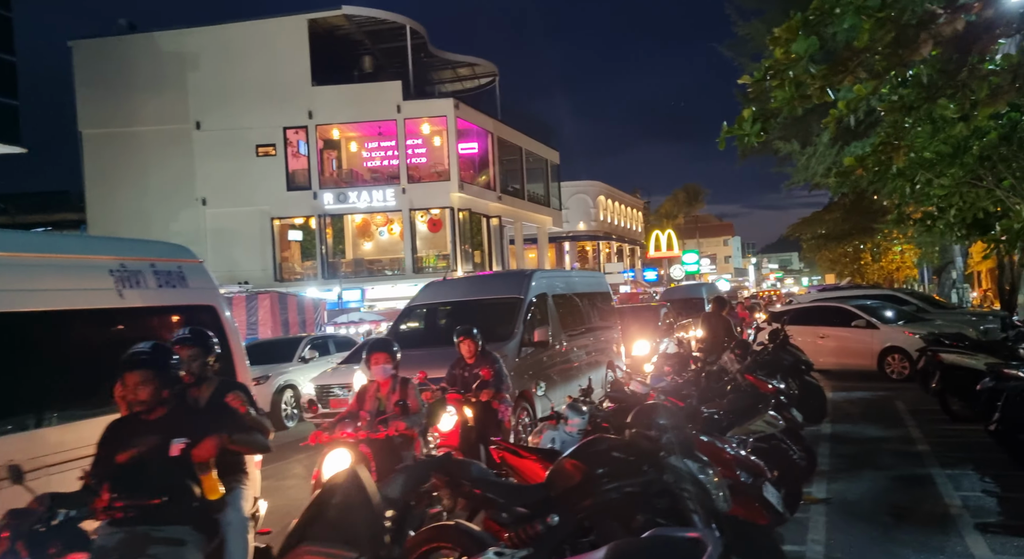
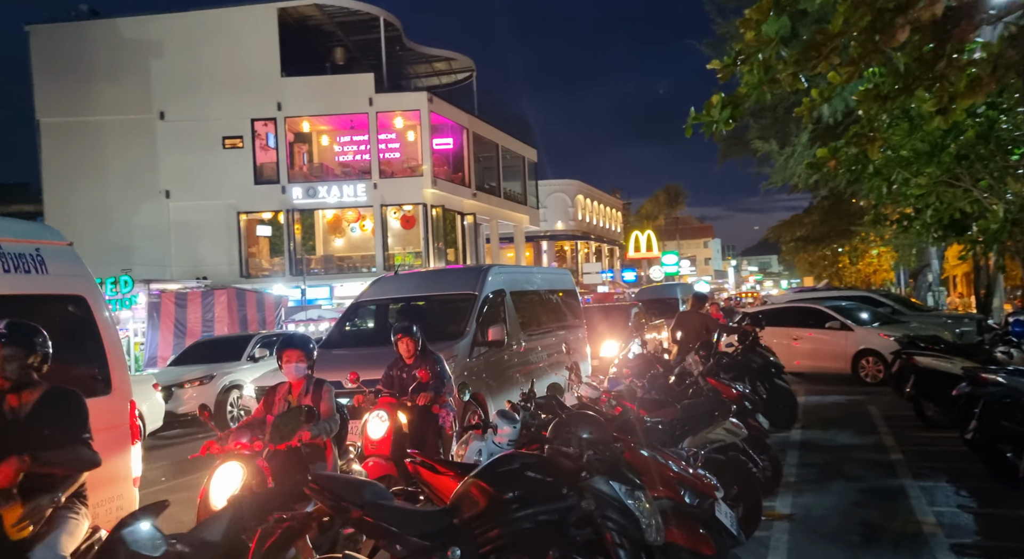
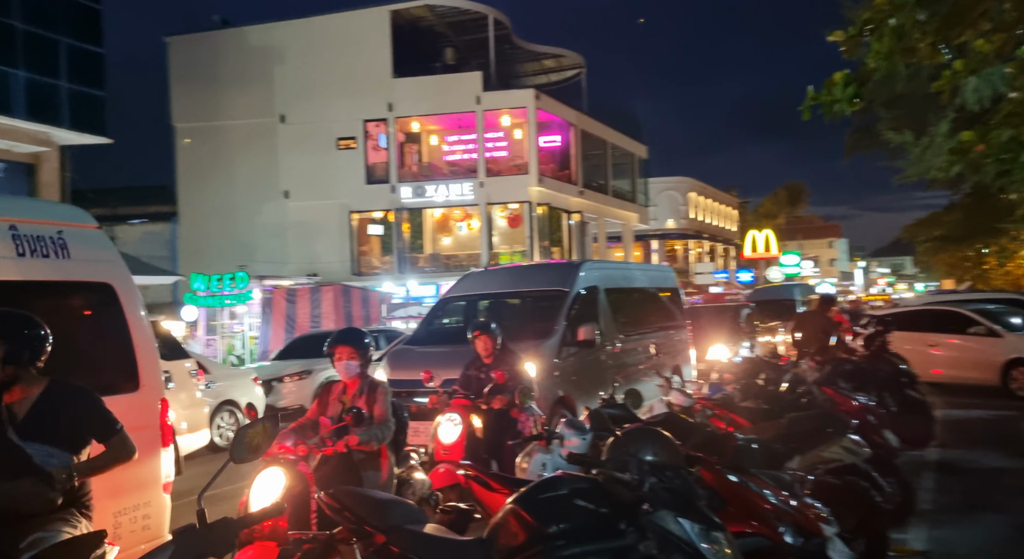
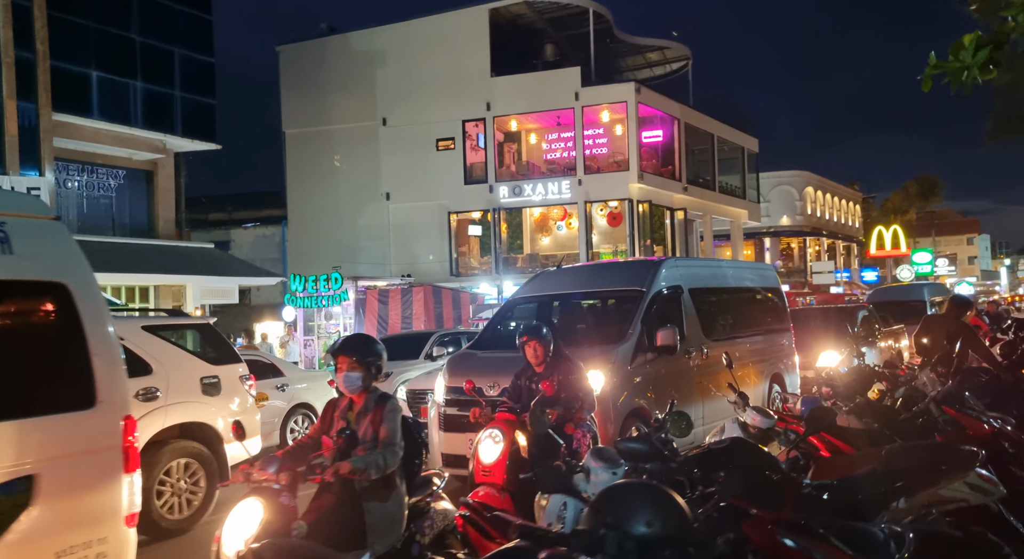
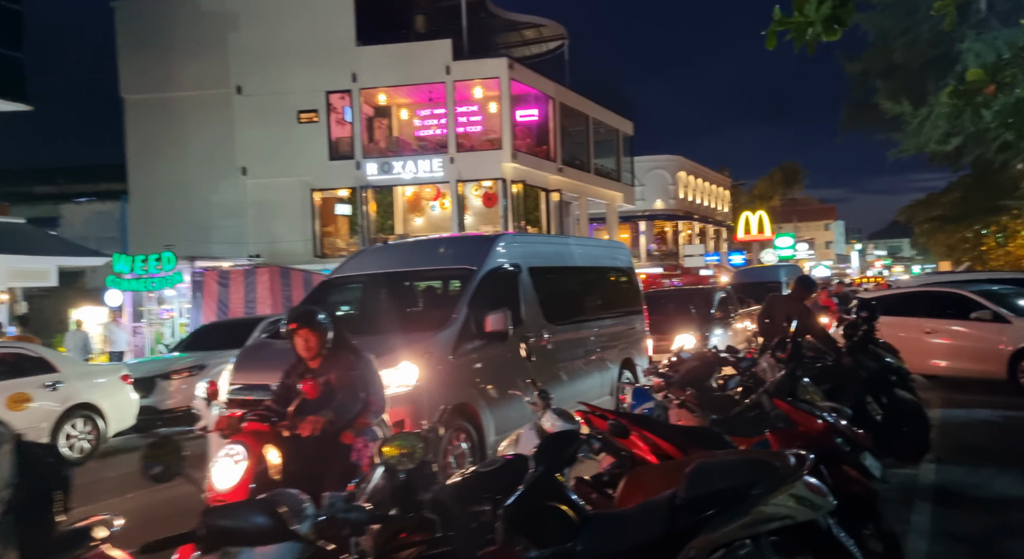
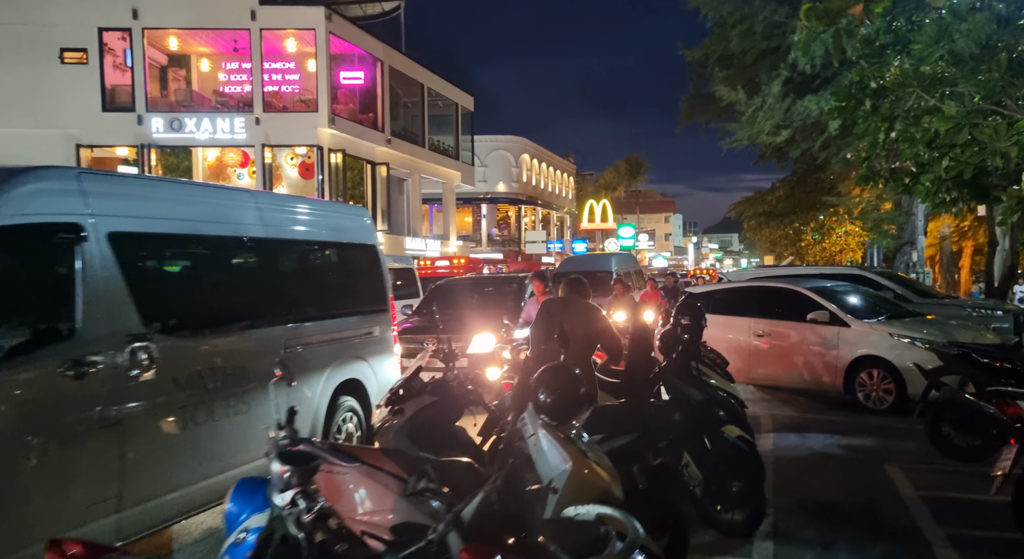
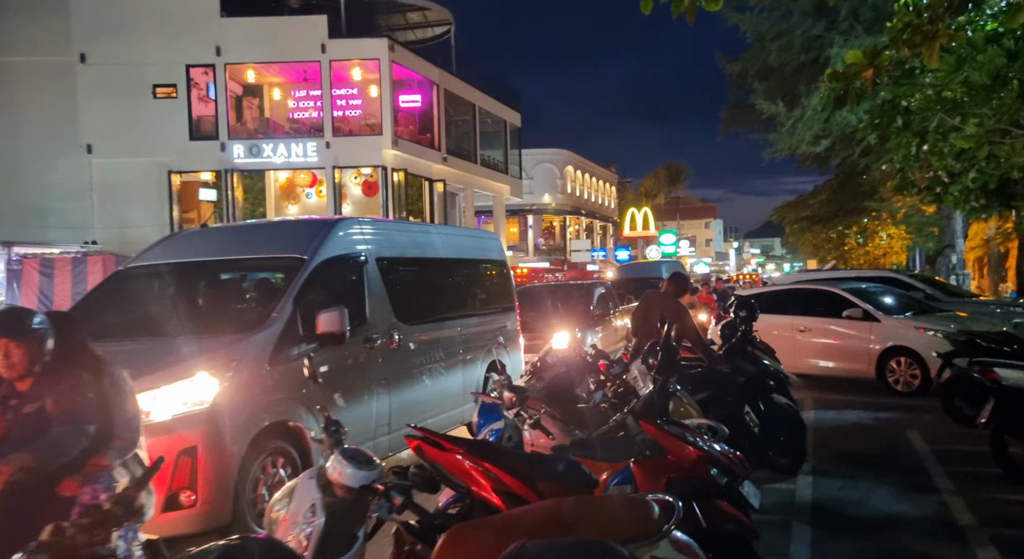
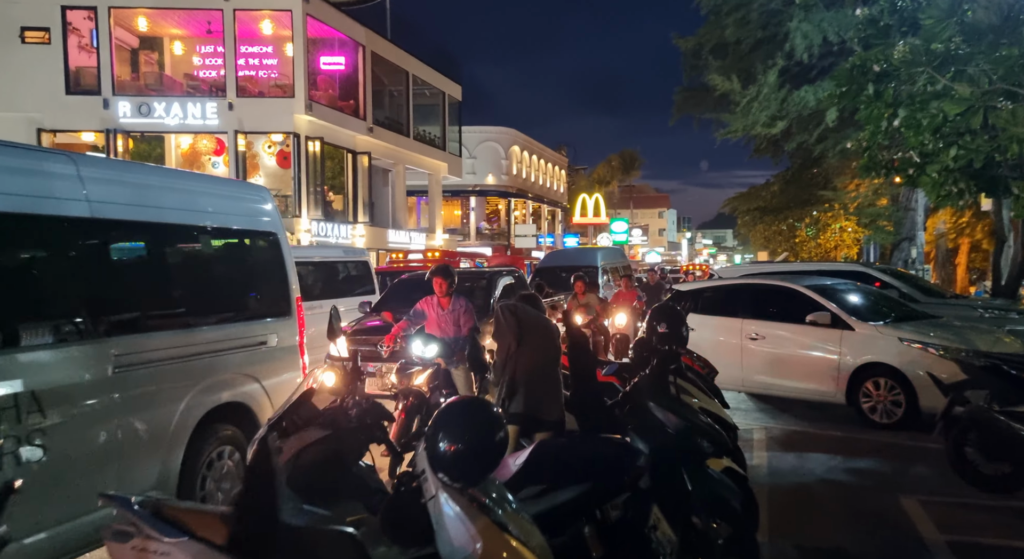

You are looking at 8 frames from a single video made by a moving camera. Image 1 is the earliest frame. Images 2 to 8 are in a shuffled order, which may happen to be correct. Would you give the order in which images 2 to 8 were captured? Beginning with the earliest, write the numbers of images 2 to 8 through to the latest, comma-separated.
2, 3, 4, 5, 7, 6, 8
